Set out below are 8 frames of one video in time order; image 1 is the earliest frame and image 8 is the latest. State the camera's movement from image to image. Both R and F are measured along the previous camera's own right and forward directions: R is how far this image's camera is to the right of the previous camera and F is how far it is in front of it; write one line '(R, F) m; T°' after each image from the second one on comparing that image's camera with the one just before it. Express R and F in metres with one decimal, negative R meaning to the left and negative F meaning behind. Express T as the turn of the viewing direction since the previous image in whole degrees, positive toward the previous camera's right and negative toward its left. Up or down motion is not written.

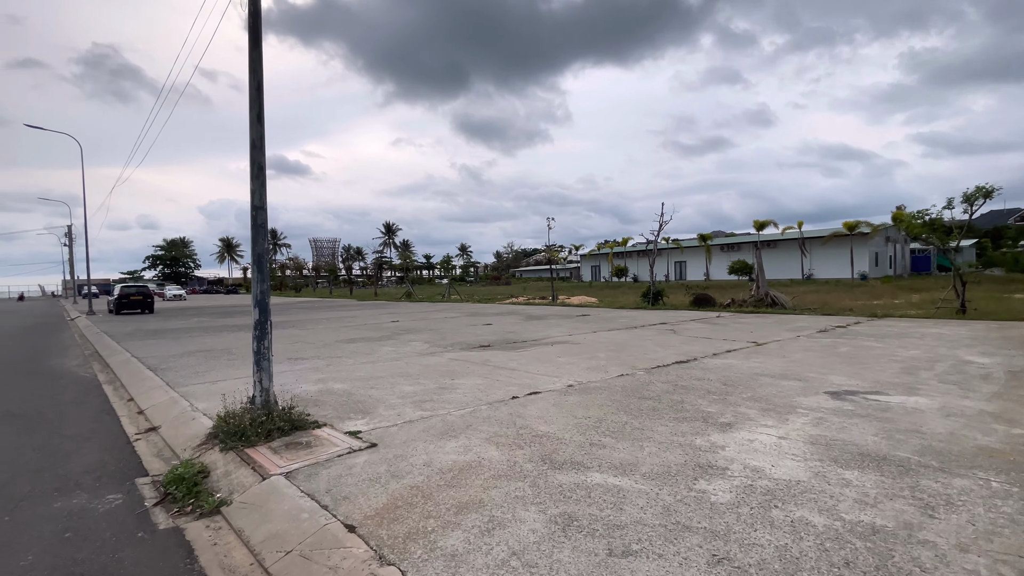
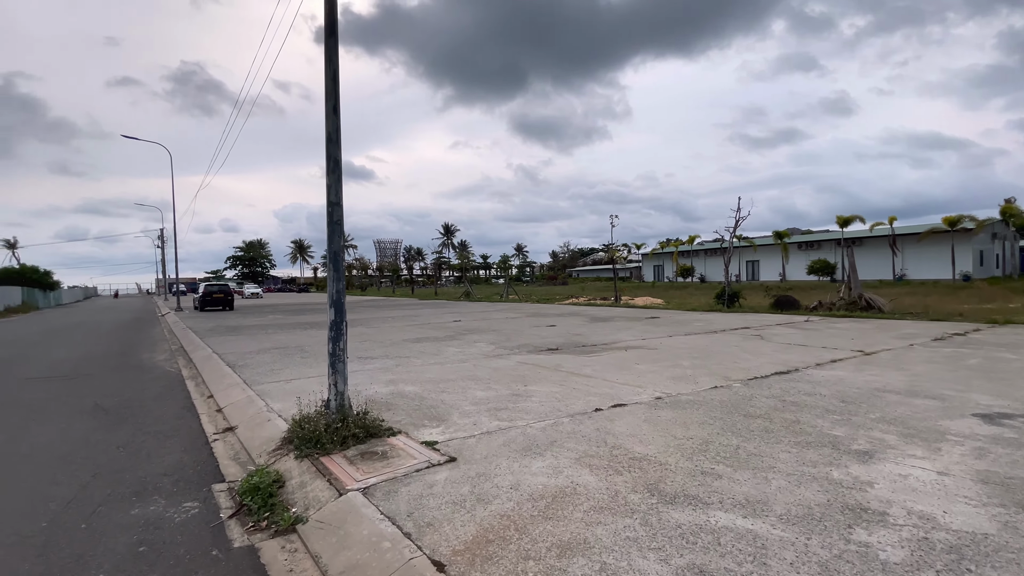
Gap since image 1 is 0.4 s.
(-0.4, +0.5) m; -7°
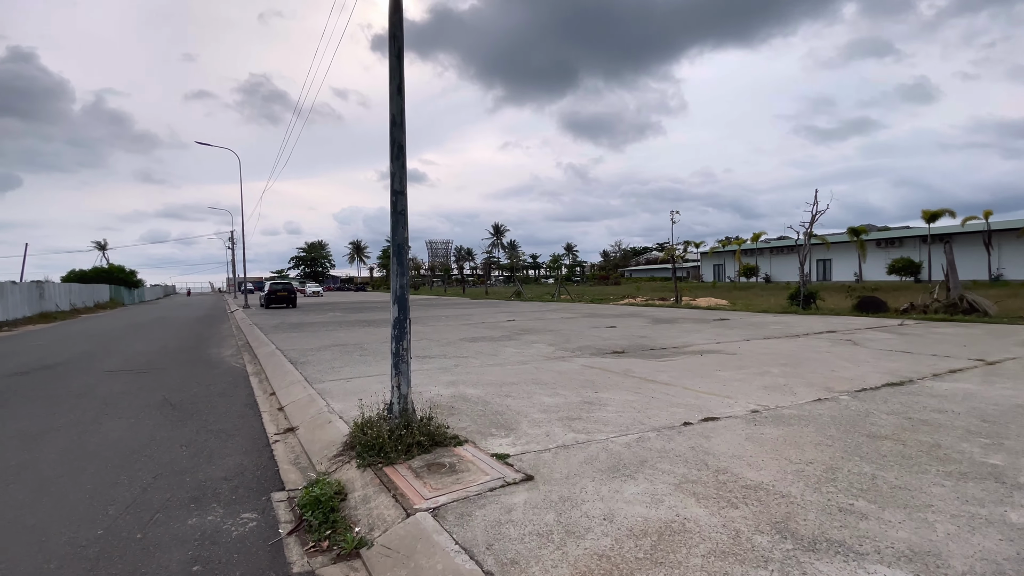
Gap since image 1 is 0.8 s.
(-0.3, +0.5) m; -6°
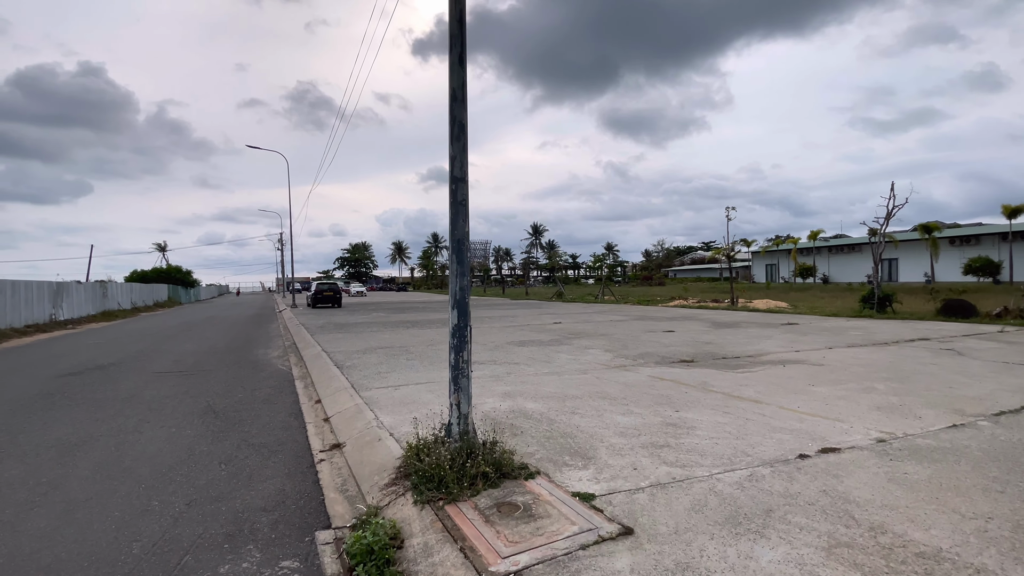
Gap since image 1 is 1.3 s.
(-0.4, +0.7) m; -5°
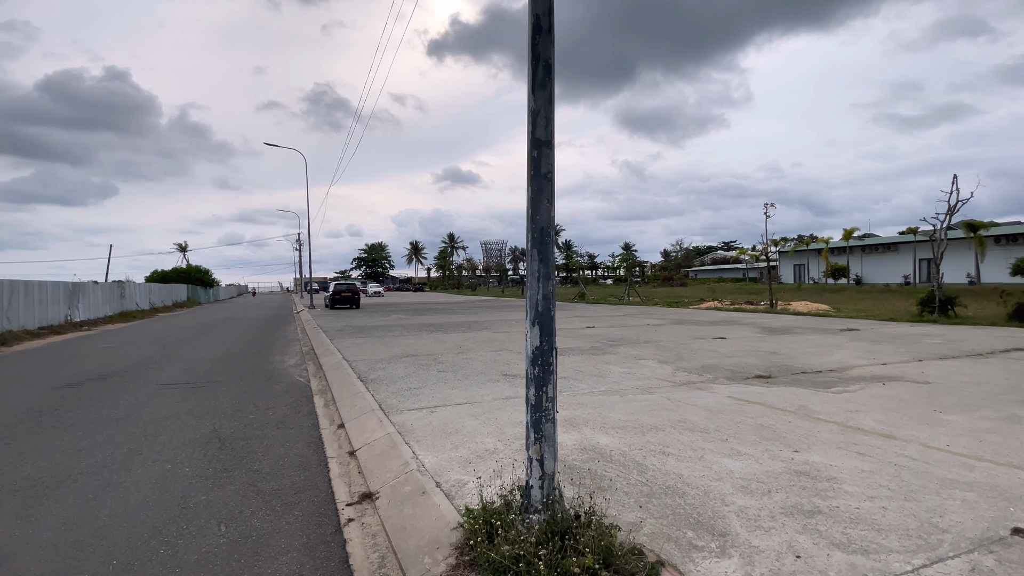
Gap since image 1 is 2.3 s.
(-0.5, +1.1) m; -2°
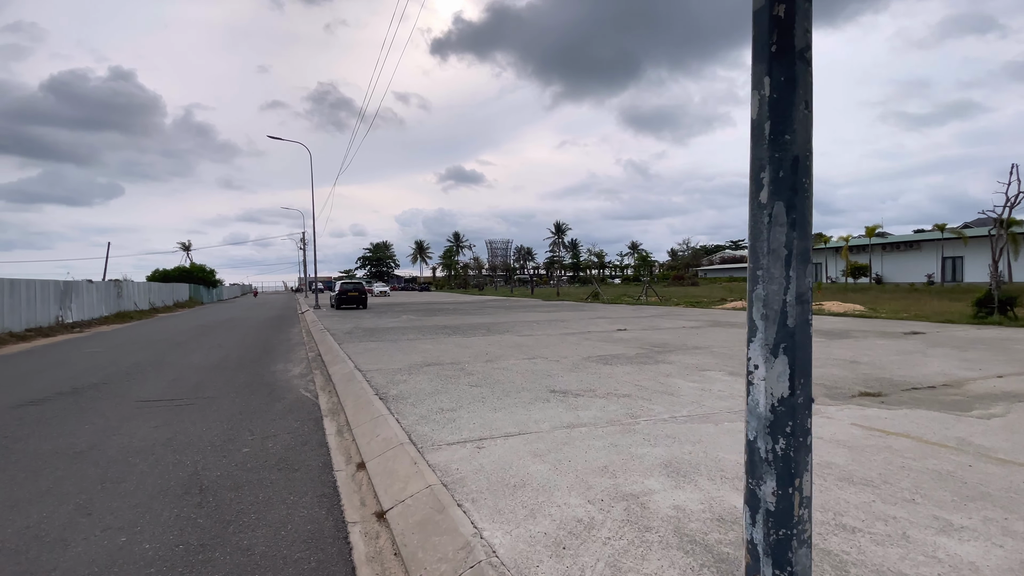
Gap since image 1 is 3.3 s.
(-0.6, +1.4) m; 0°
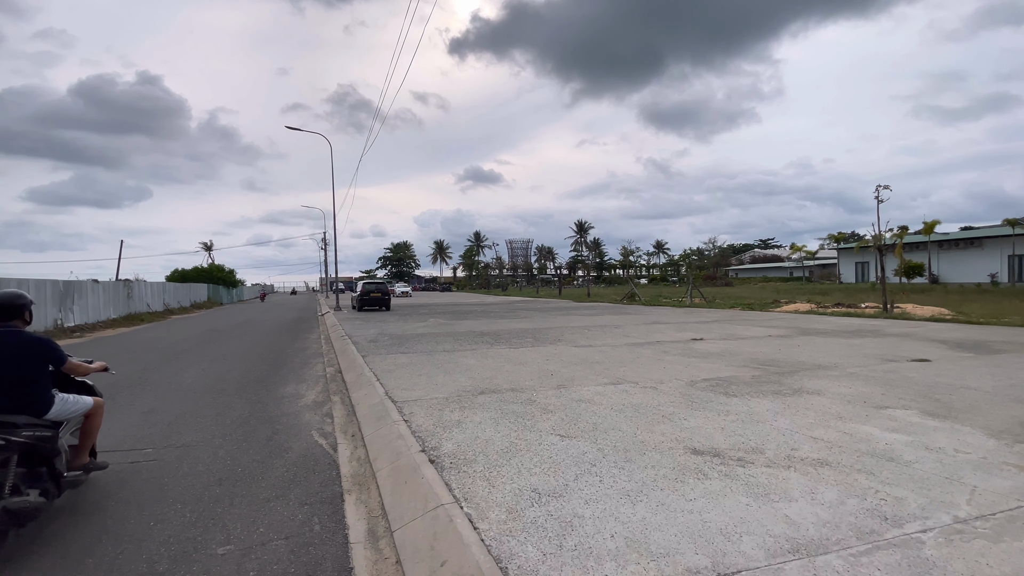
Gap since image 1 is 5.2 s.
(-0.9, +2.3) m; -2°
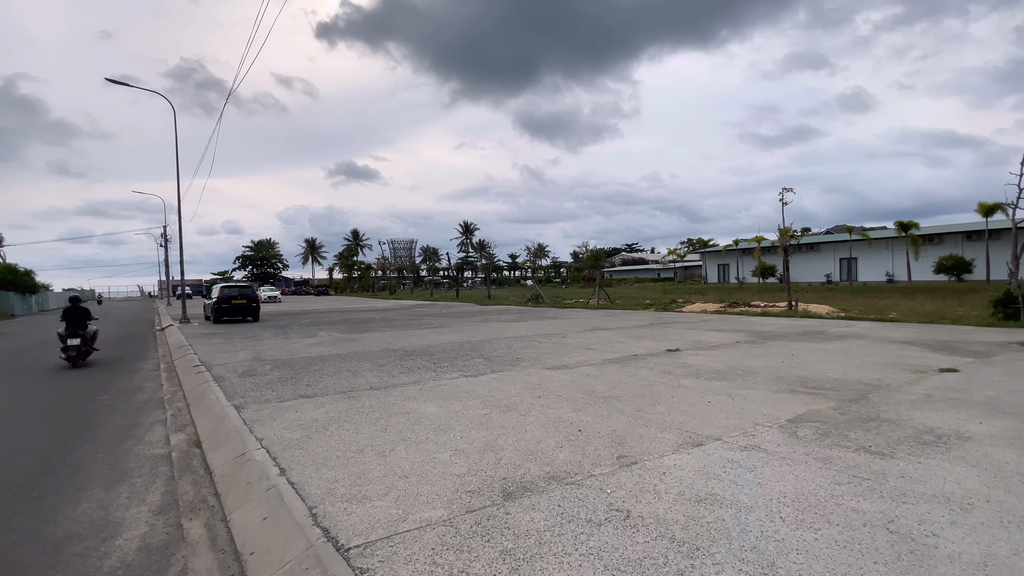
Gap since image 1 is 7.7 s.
(-1.2, +3.1) m; +15°
